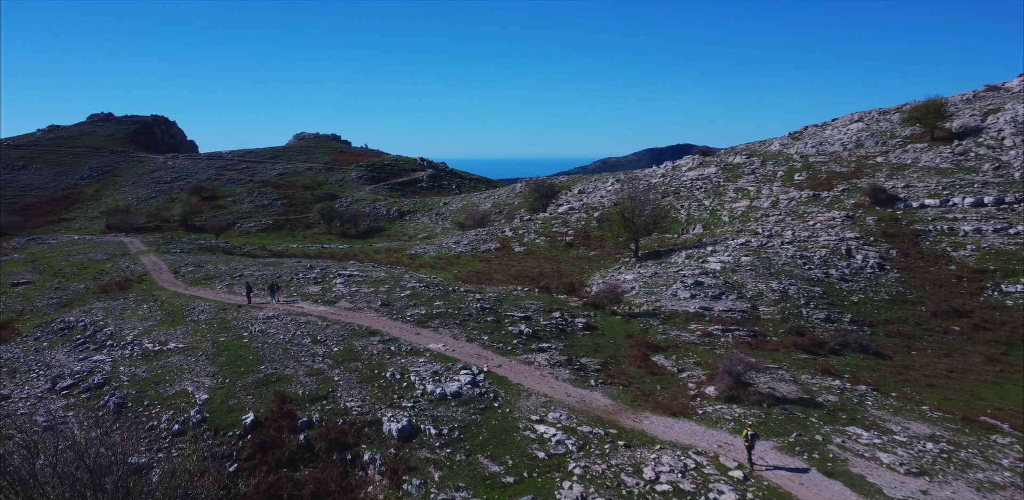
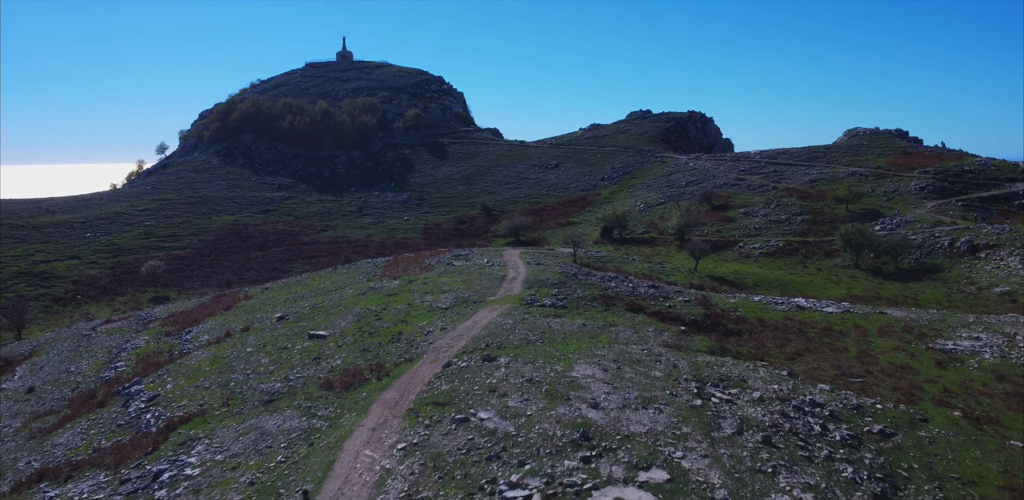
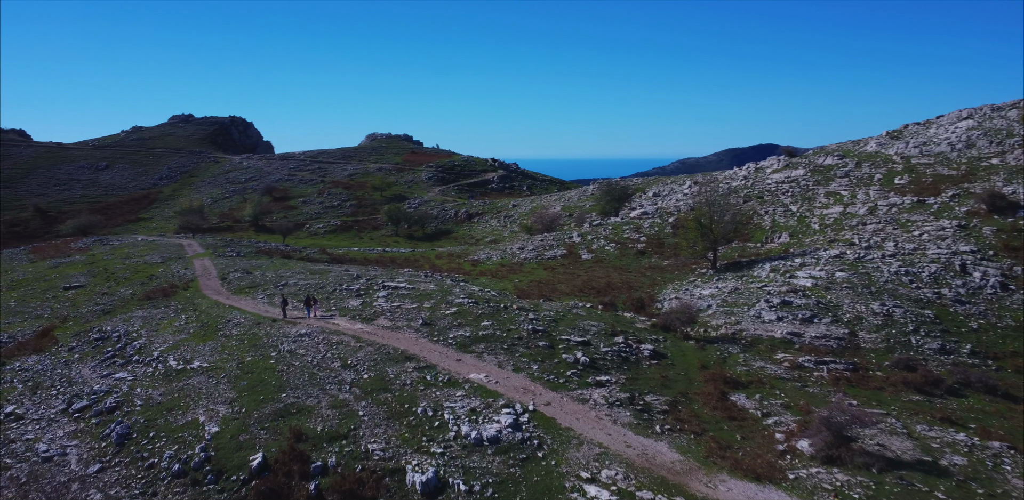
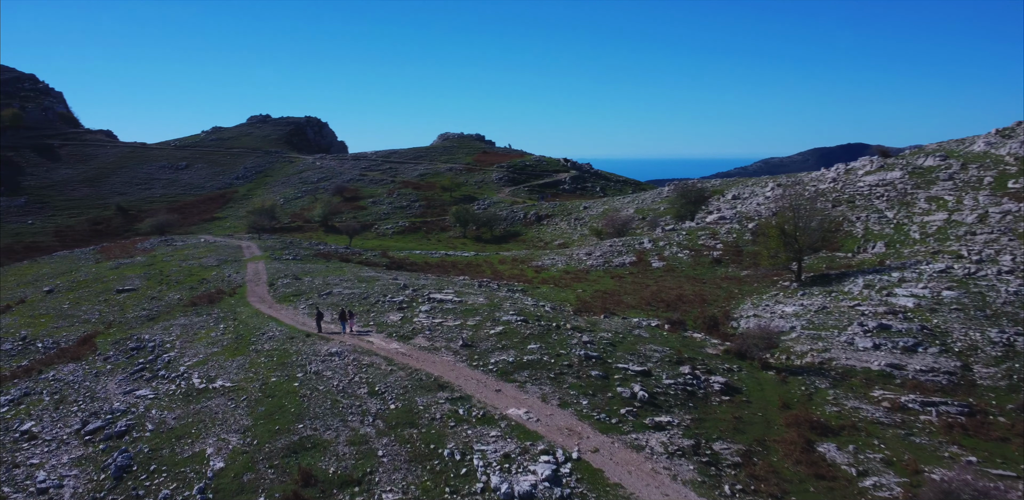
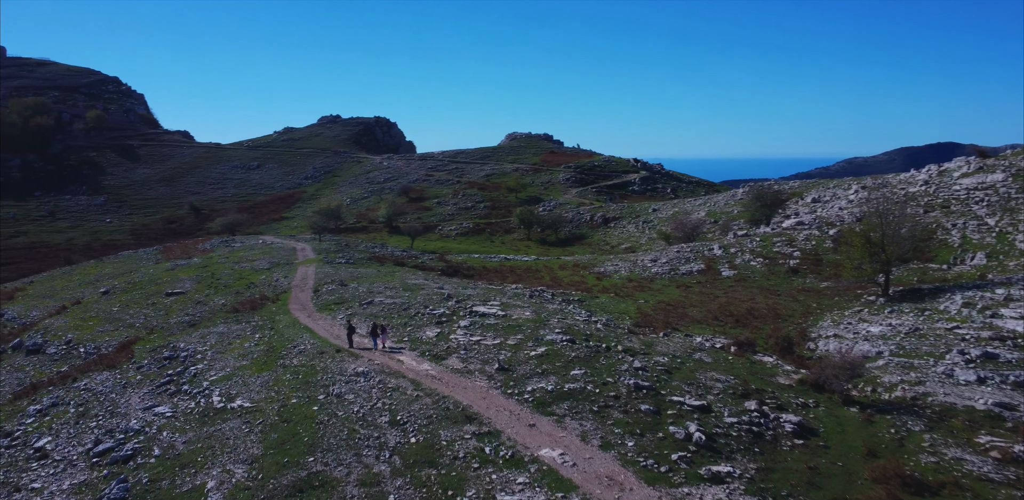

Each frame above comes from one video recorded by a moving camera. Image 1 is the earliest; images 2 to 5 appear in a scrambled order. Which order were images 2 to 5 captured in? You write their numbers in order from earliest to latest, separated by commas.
3, 4, 5, 2
